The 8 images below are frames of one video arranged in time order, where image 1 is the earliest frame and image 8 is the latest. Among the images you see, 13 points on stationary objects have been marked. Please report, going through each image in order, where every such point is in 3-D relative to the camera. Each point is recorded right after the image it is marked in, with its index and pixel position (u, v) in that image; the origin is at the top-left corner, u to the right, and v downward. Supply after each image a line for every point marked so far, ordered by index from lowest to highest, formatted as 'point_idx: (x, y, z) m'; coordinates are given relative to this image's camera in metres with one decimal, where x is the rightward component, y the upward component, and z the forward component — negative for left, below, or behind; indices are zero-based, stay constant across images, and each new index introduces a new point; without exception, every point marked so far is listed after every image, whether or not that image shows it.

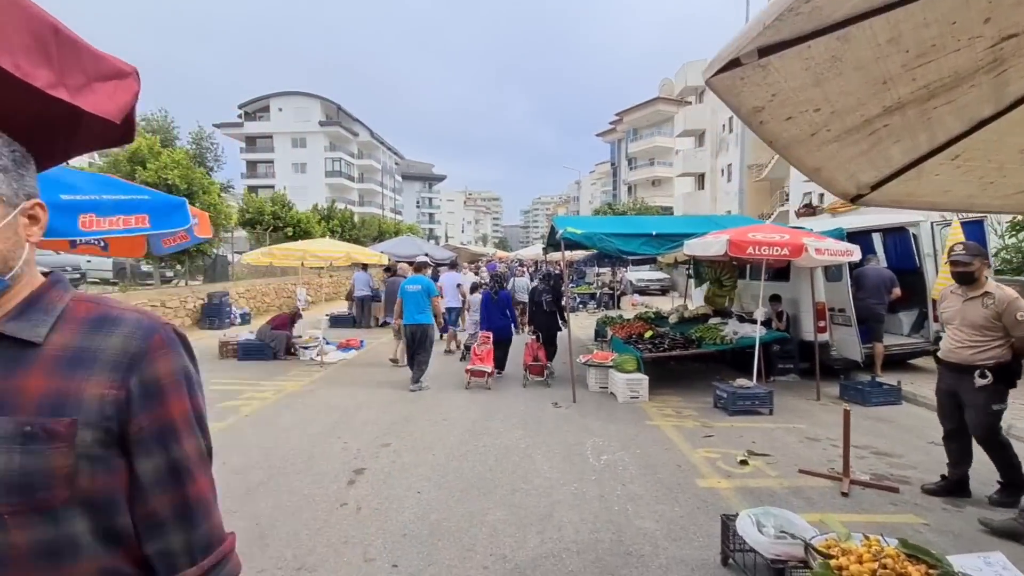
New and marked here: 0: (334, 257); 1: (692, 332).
0: (-3.7, +0.7, +10.5) m
1: (+3.4, -0.9, +9.4) m
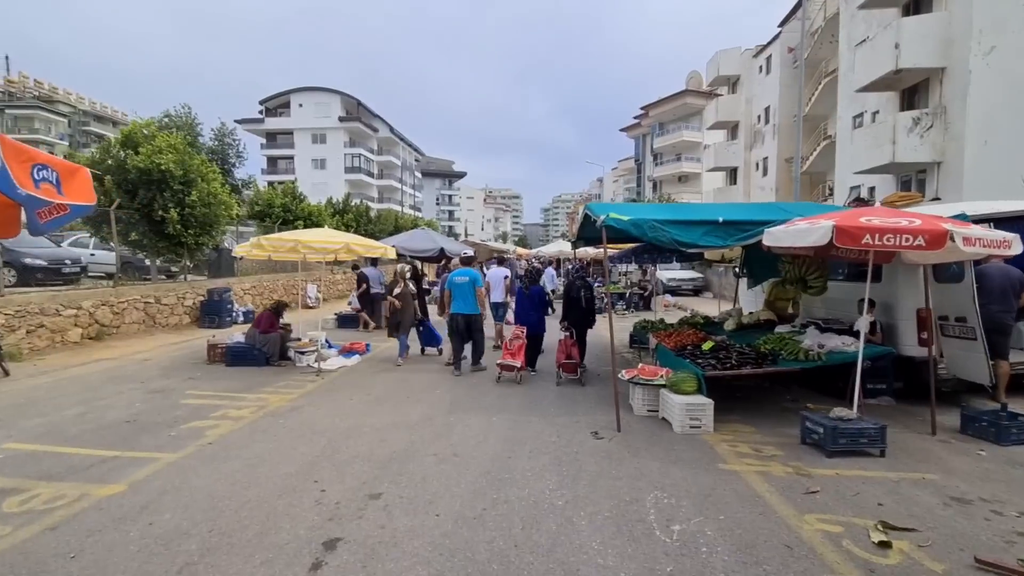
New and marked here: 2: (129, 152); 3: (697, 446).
0: (-3.2, +0.7, +9.0) m
1: (+3.9, -0.9, +7.7) m
2: (-11.3, +4.0, +14.6) m
3: (+2.2, -1.9, +6.0) m
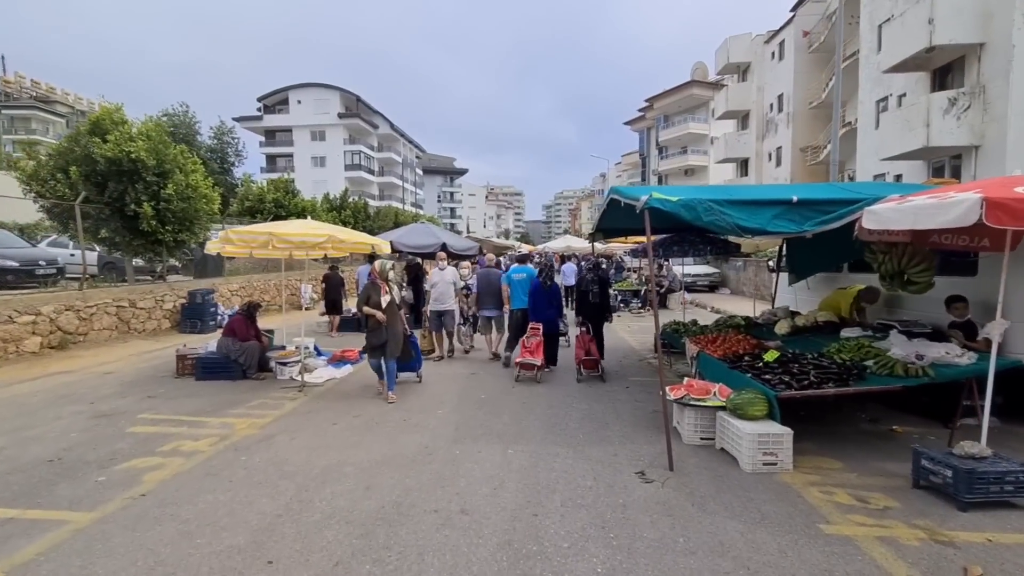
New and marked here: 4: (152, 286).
0: (-3.0, +0.7, +7.6) m
1: (+4.1, -0.8, +6.3) m
2: (-11.1, +3.9, +13.2) m
3: (+2.5, -1.9, +4.5) m
4: (-10.4, +0.1, +14.3) m
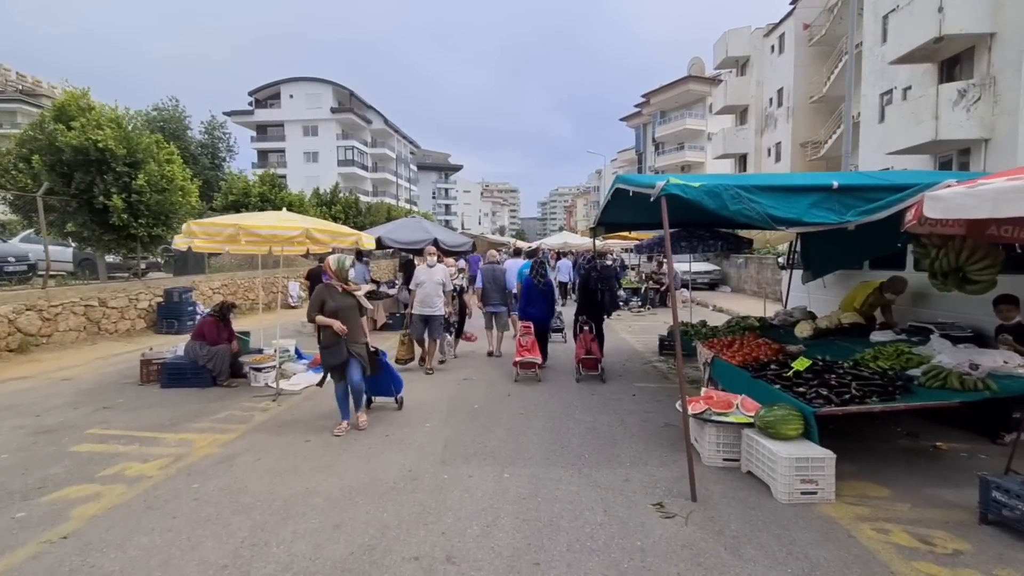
0: (-3.1, +0.7, +6.8) m
1: (+4.1, -0.8, +5.6) m
2: (-11.2, +4.0, +12.3) m
3: (+2.4, -1.9, +3.8) m
4: (-10.5, +0.1, +13.5) m
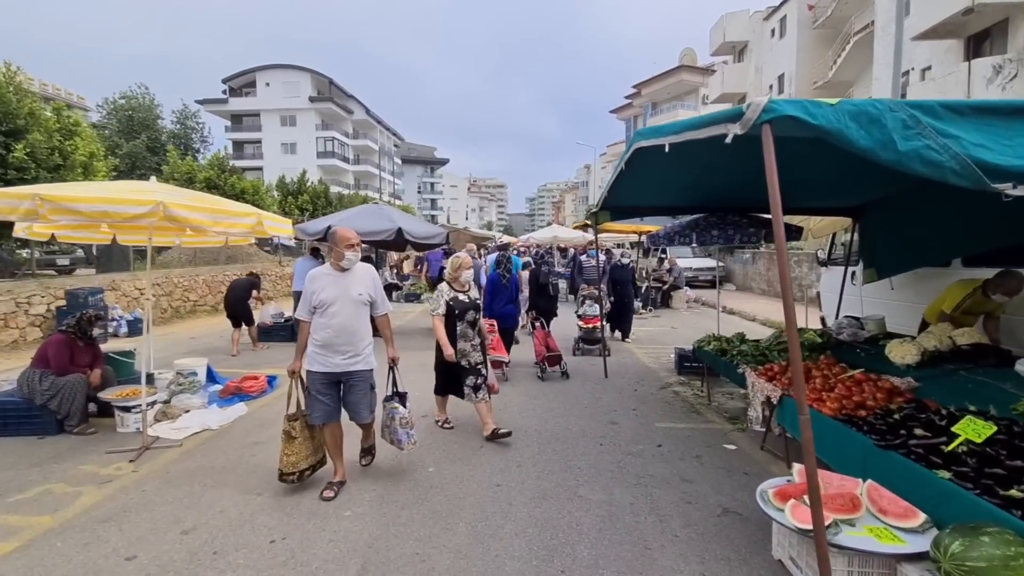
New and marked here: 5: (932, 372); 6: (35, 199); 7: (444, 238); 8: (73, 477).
0: (-3.3, +0.6, +4.4) m
1: (+3.8, -0.9, +3.3) m
2: (-11.6, +4.0, +9.6) m
3: (+2.2, -2.0, +1.5) m
4: (-10.9, +0.1, +10.9) m
5: (+4.1, -0.8, +4.8) m
6: (-4.2, +0.8, +4.3) m
7: (-1.7, +1.3, +12.4) m
8: (-4.3, -1.8, +4.8) m
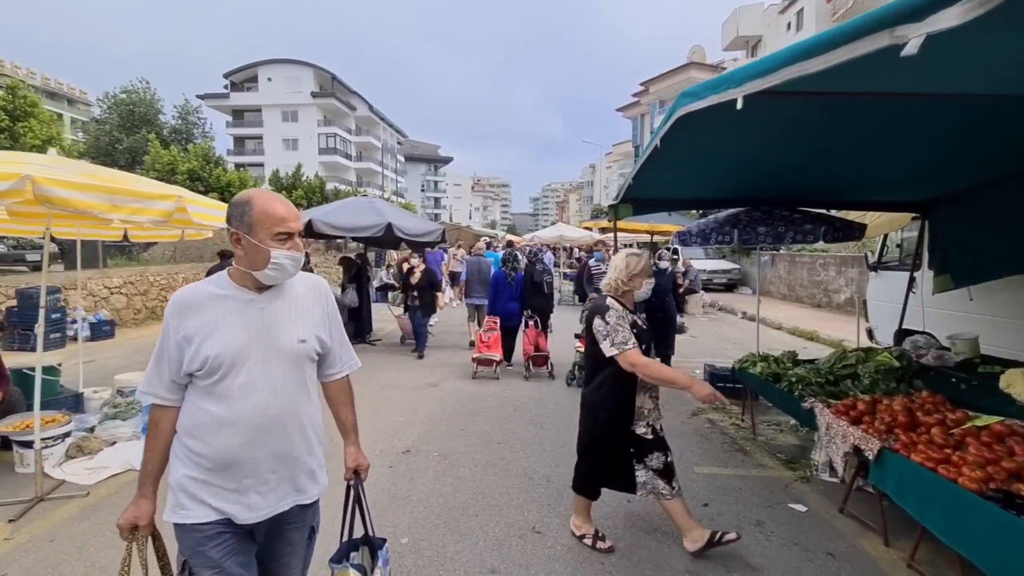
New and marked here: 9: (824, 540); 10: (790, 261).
0: (-3.3, +0.6, +3.2) m
1: (+3.8, -1.0, +2.0) m
2: (-11.5, +4.0, +8.5) m
3: (+2.2, -2.1, +0.3) m
4: (-10.9, +0.1, +9.7) m
5: (+4.1, -0.9, +3.6) m
6: (-4.1, +0.7, +3.1) m
7: (-1.6, +1.2, +11.2) m
8: (-4.3, -1.9, +3.6) m
9: (+2.3, -1.9, +3.7) m
10: (+10.2, +1.0, +18.2) m
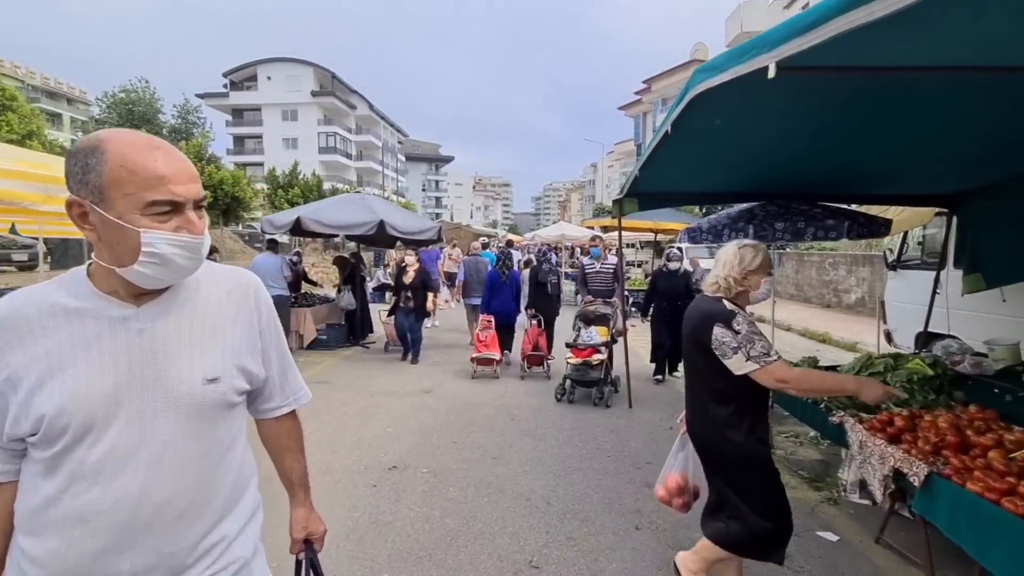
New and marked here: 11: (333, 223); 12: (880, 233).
0: (-3.3, +0.6, +2.7) m
1: (+3.8, -1.0, +1.5) m
2: (-11.6, +4.0, +8.0) m
3: (+2.2, -2.1, -0.2) m
4: (-10.9, +0.1, +9.3) m
5: (+4.1, -0.9, +3.1) m
6: (-4.2, +0.7, +2.7) m
7: (-1.6, +1.2, +10.7) m
8: (-4.3, -1.9, +3.1) m
9: (+2.3, -1.9, +3.2) m
10: (+10.2, +1.0, +17.7) m
11: (-3.4, +1.2, +9.4) m
12: (+4.4, +0.7, +6.2) m
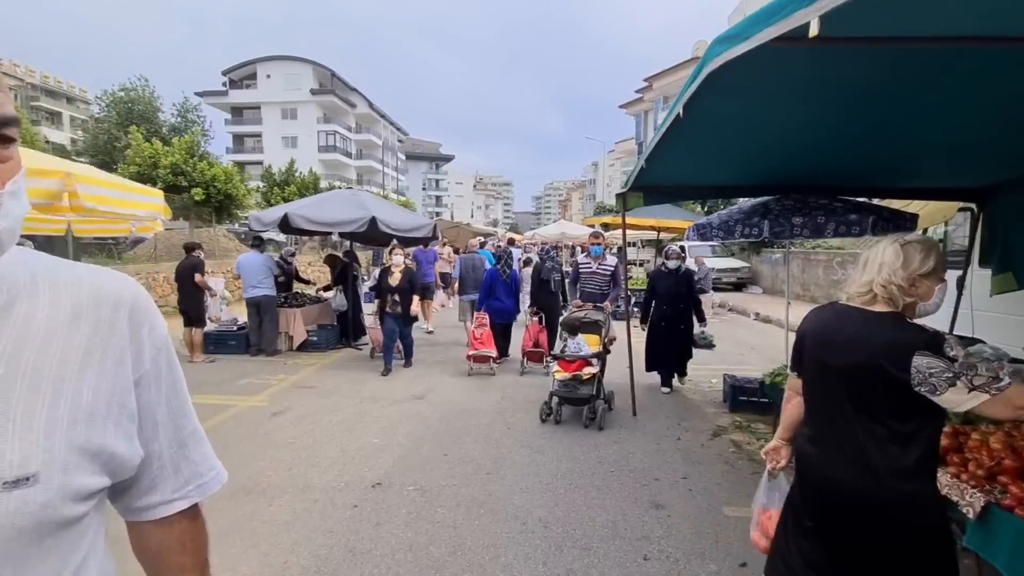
0: (-3.4, +0.6, +2.3) m
1: (+3.7, -1.0, +1.1) m
2: (-11.6, +4.0, +7.6) m
3: (+2.1, -2.1, -0.6) m
4: (-10.9, +0.1, +8.9) m
5: (+4.1, -0.9, +2.7) m
6: (-4.2, +0.7, +2.3) m
7: (-1.7, +1.2, +10.3) m
8: (-4.4, -1.9, +2.7) m
9: (+2.2, -1.9, +2.8) m
10: (+10.2, +1.0, +17.3) m
11: (-3.4, +1.2, +9.0) m
12: (+4.4, +0.7, +5.7) m
